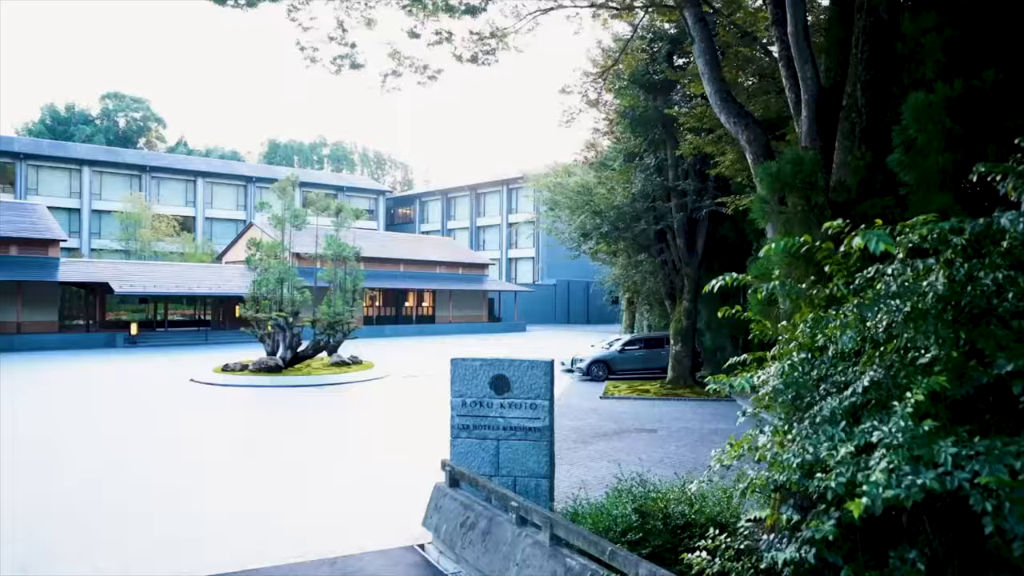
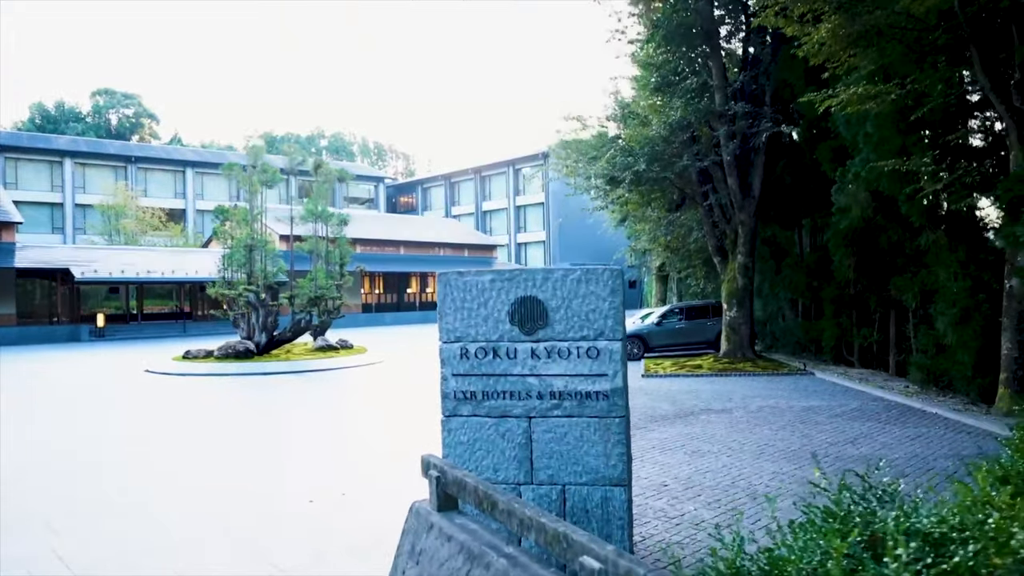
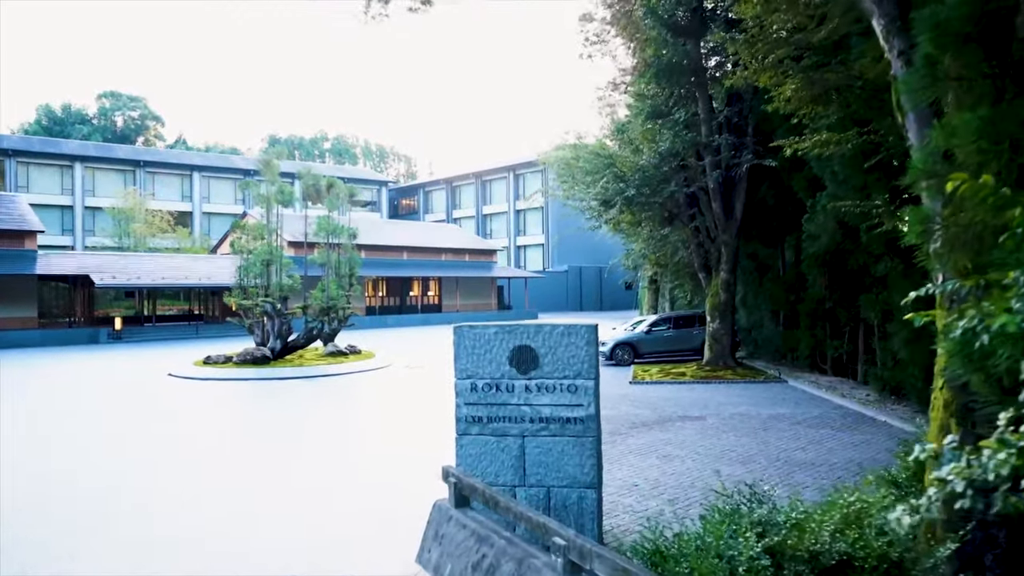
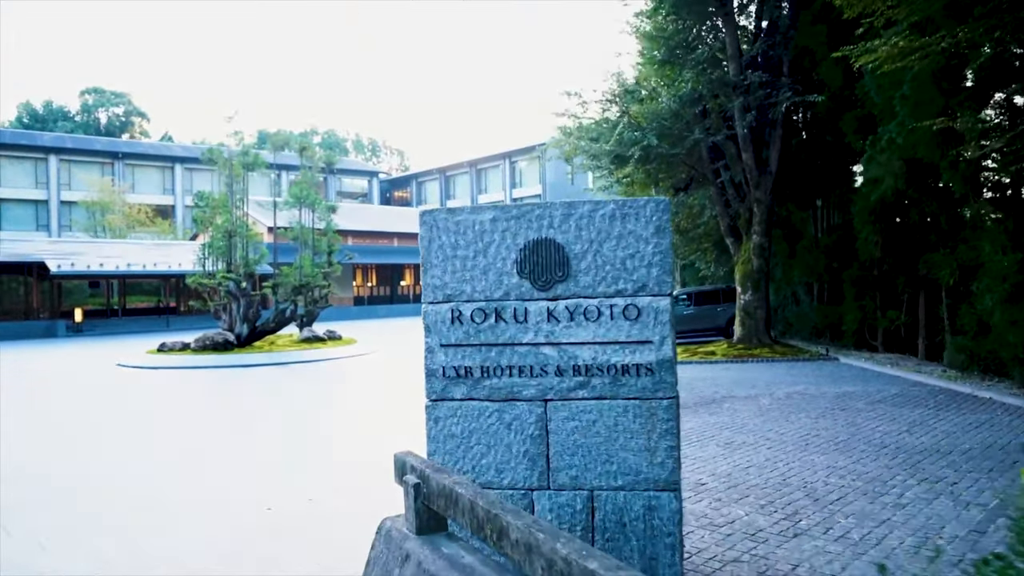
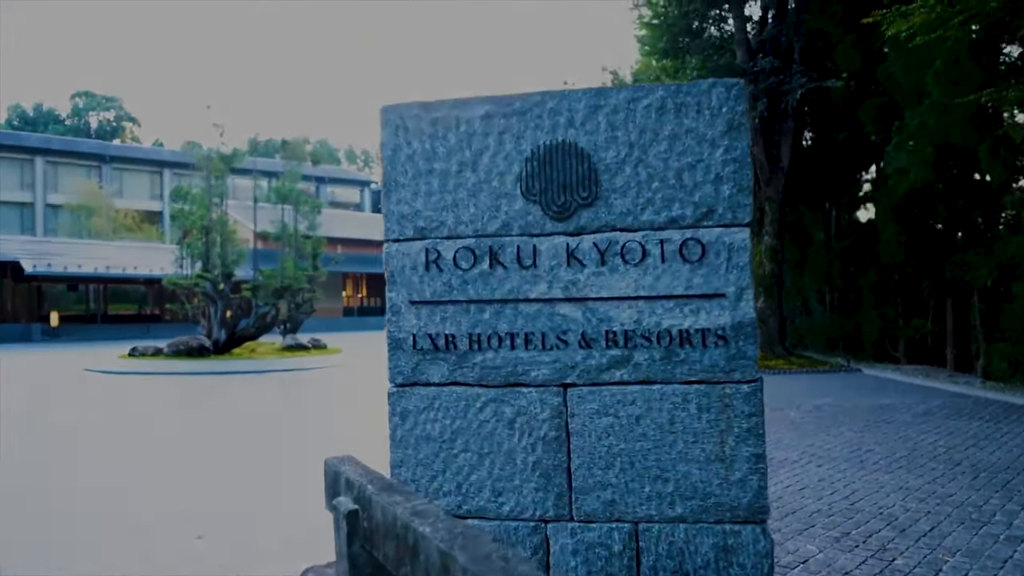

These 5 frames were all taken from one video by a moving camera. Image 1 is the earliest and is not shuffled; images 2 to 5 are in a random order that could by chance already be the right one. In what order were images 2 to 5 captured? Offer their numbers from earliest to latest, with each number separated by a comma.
3, 2, 4, 5
